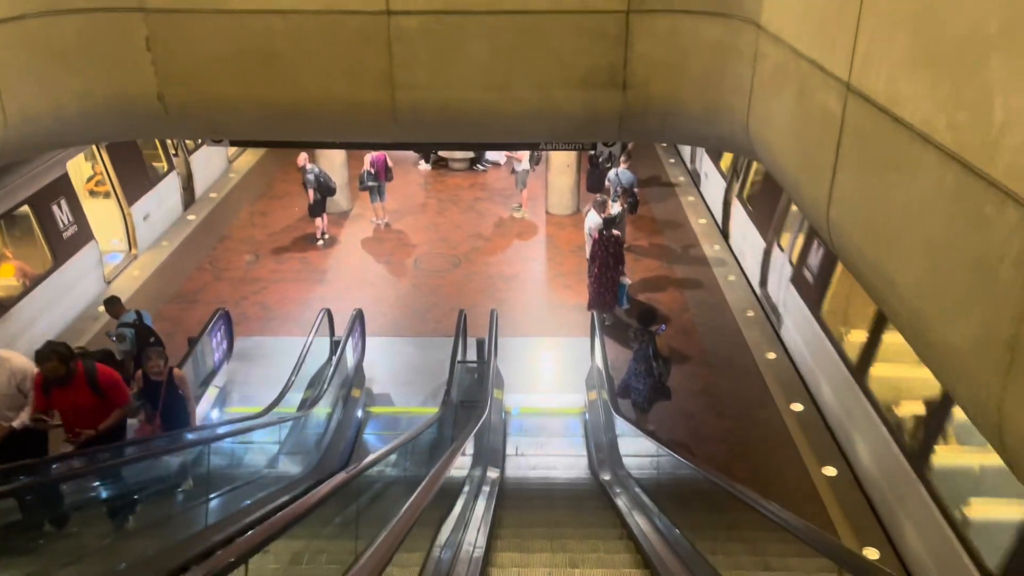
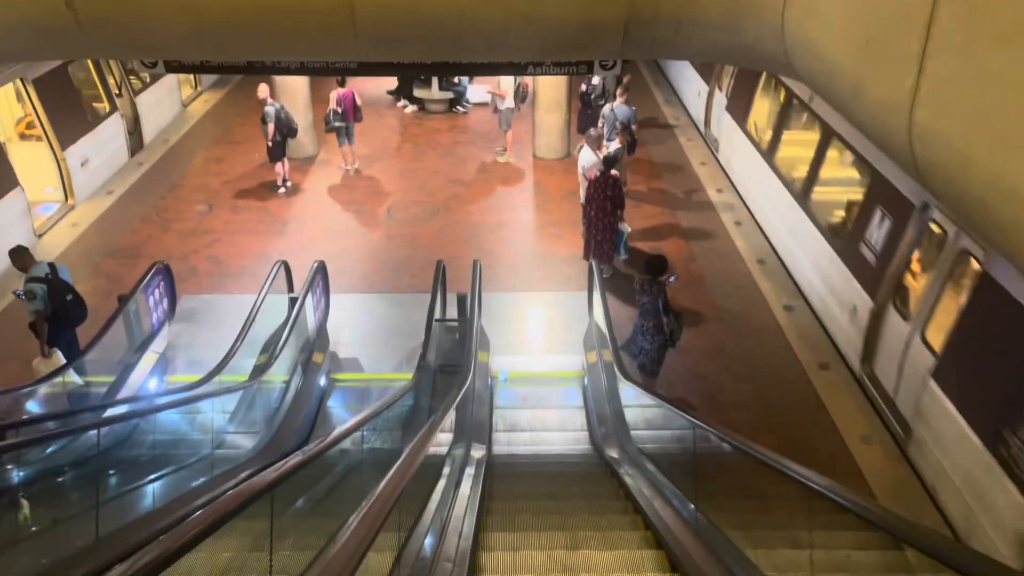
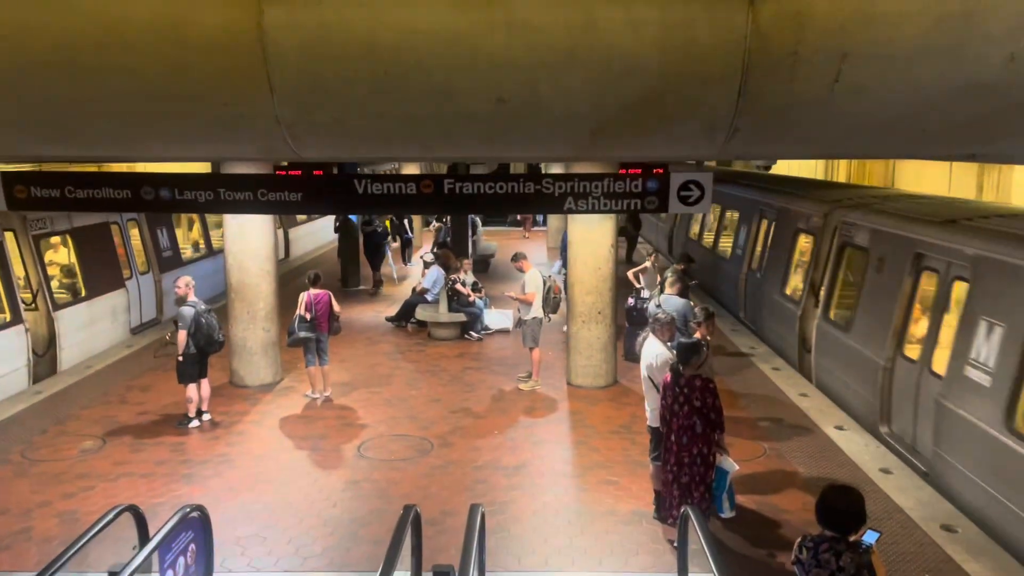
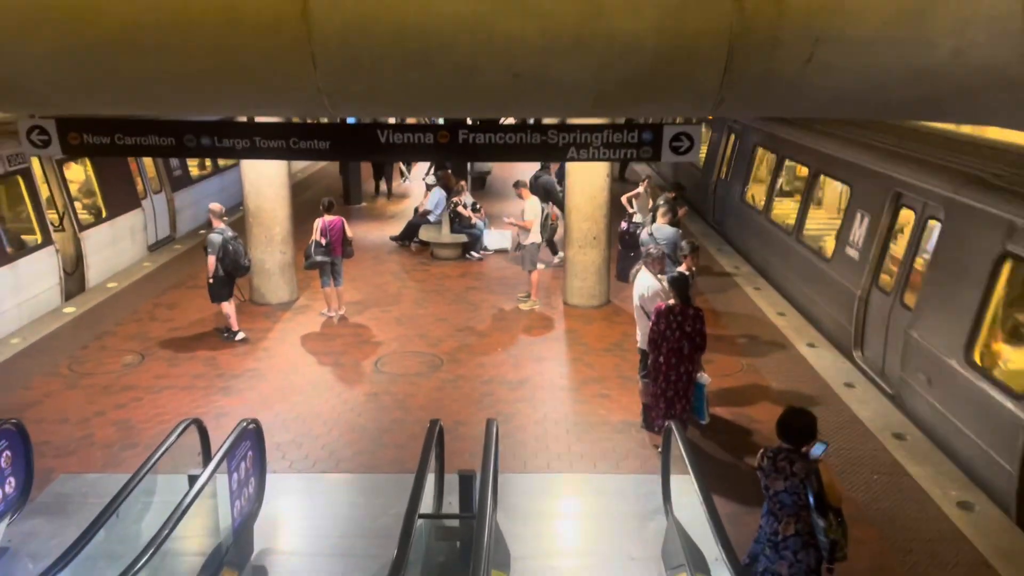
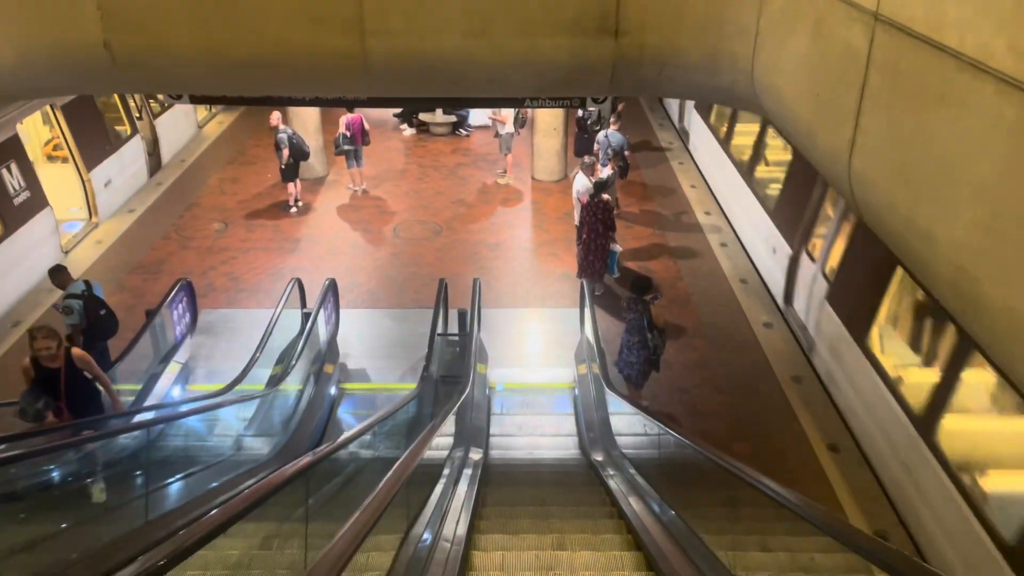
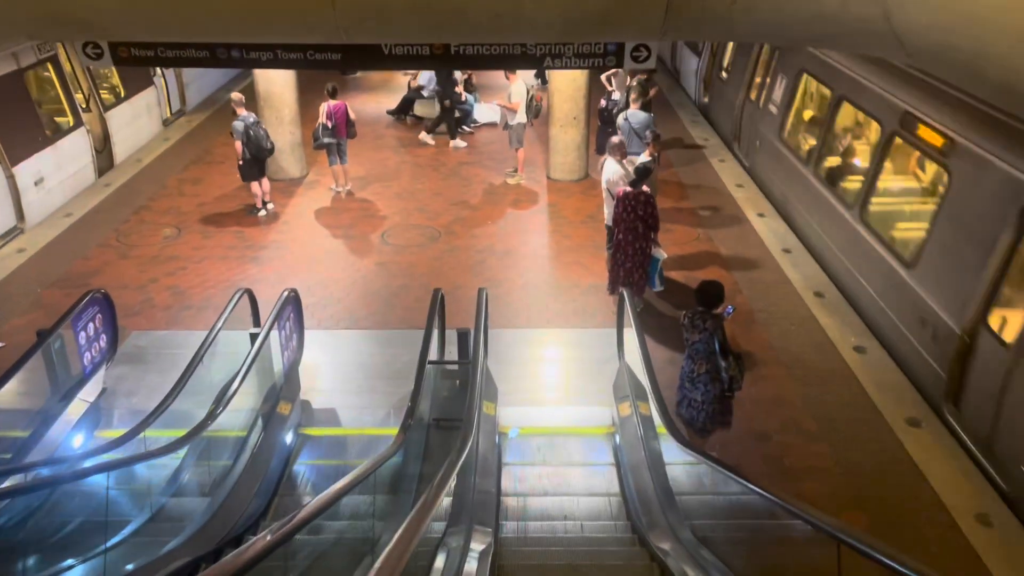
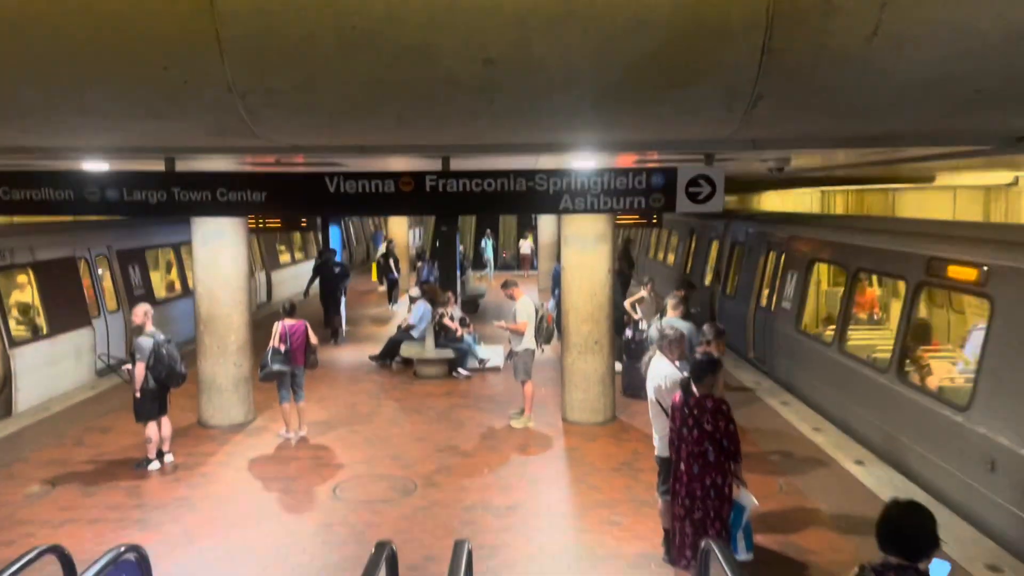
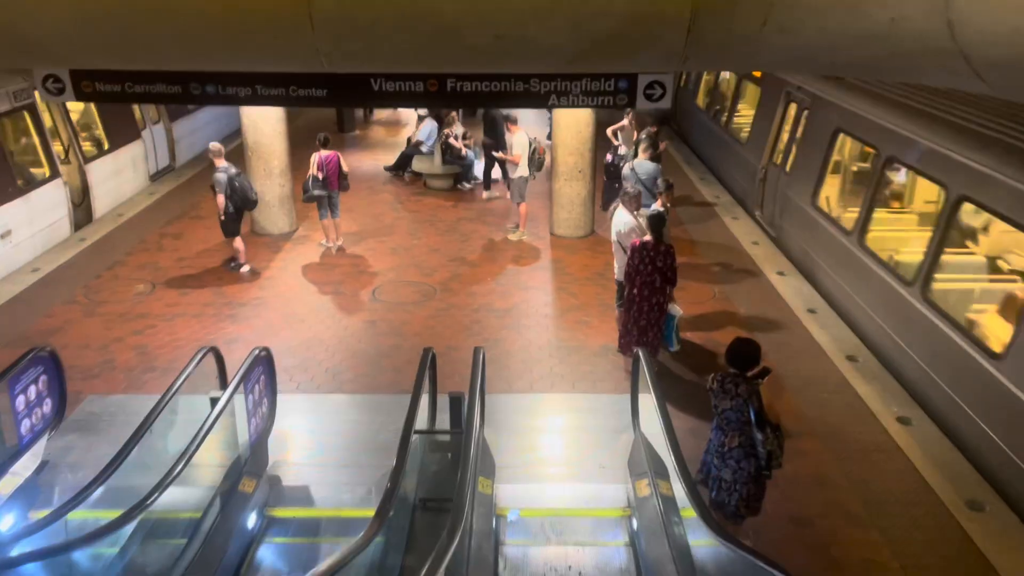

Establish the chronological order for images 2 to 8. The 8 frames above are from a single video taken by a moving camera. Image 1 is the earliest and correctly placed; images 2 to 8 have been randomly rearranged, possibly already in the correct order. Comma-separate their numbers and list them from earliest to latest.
5, 2, 6, 8, 4, 3, 7
